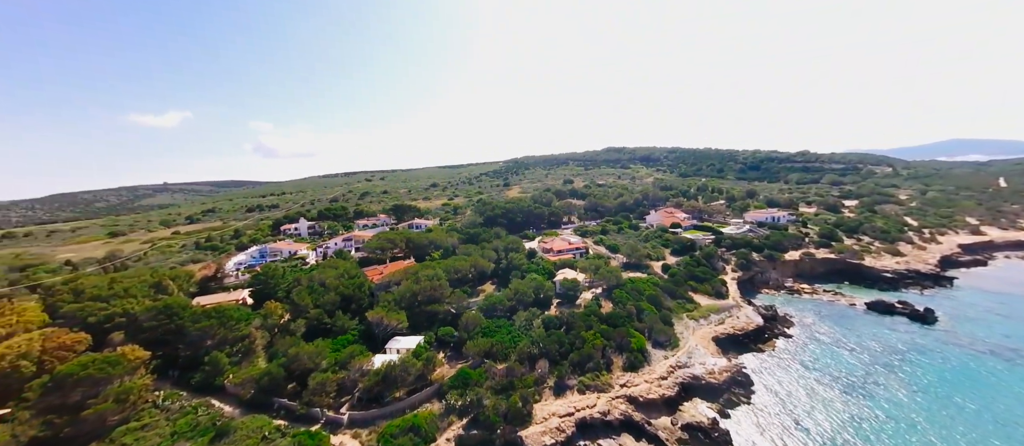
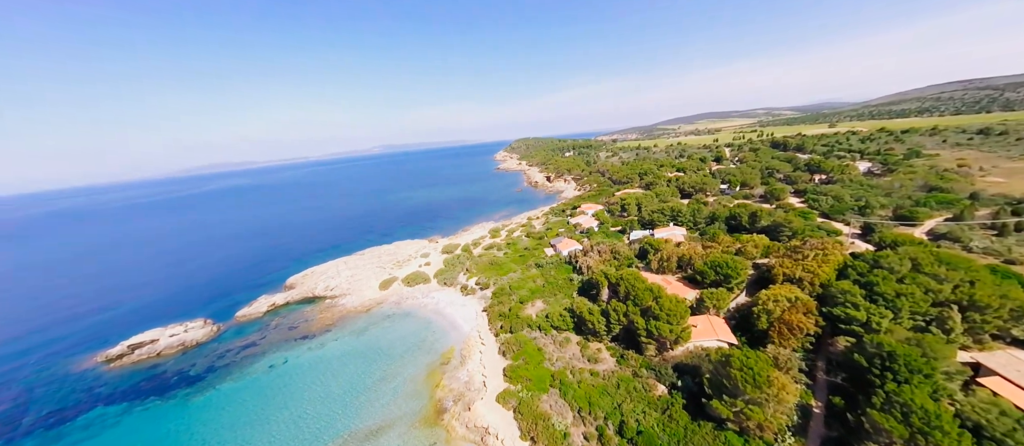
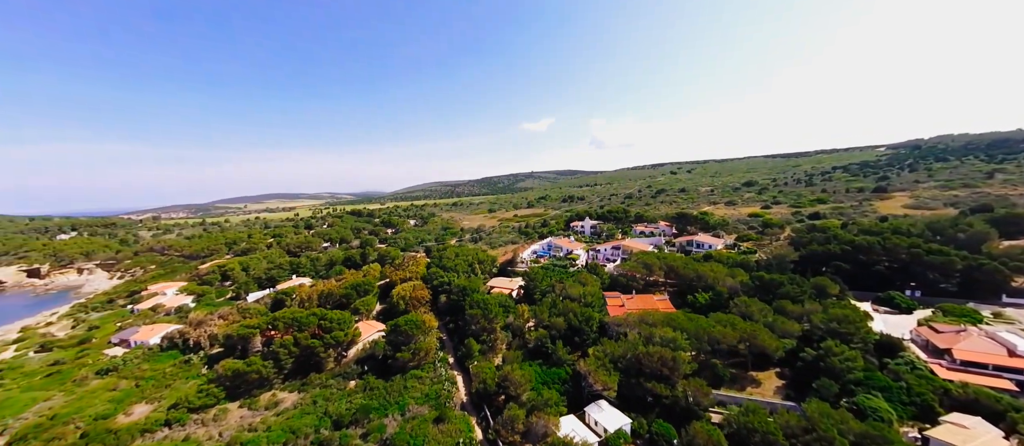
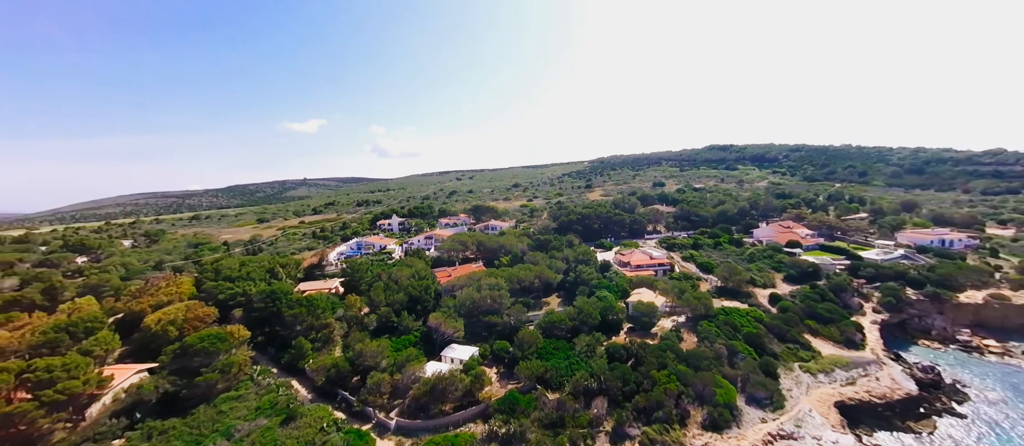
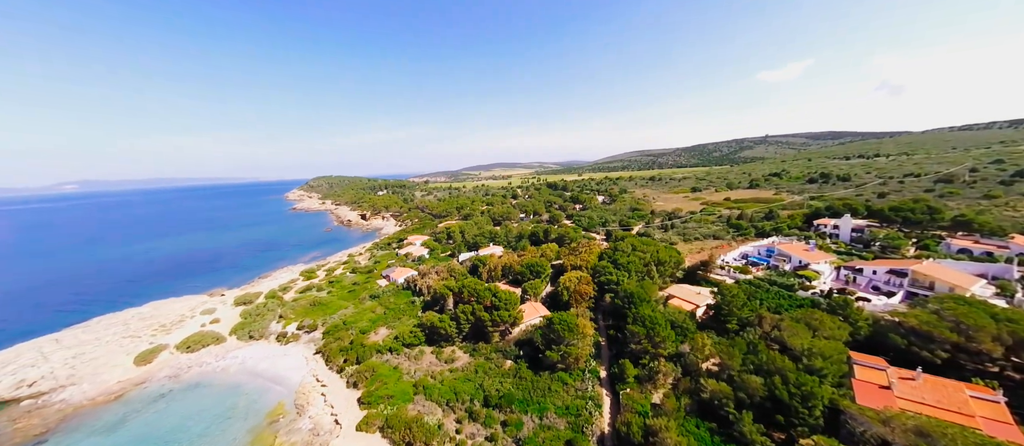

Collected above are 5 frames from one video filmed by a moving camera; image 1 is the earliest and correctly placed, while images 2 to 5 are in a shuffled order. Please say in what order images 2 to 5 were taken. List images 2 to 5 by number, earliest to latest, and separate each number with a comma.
4, 3, 5, 2
